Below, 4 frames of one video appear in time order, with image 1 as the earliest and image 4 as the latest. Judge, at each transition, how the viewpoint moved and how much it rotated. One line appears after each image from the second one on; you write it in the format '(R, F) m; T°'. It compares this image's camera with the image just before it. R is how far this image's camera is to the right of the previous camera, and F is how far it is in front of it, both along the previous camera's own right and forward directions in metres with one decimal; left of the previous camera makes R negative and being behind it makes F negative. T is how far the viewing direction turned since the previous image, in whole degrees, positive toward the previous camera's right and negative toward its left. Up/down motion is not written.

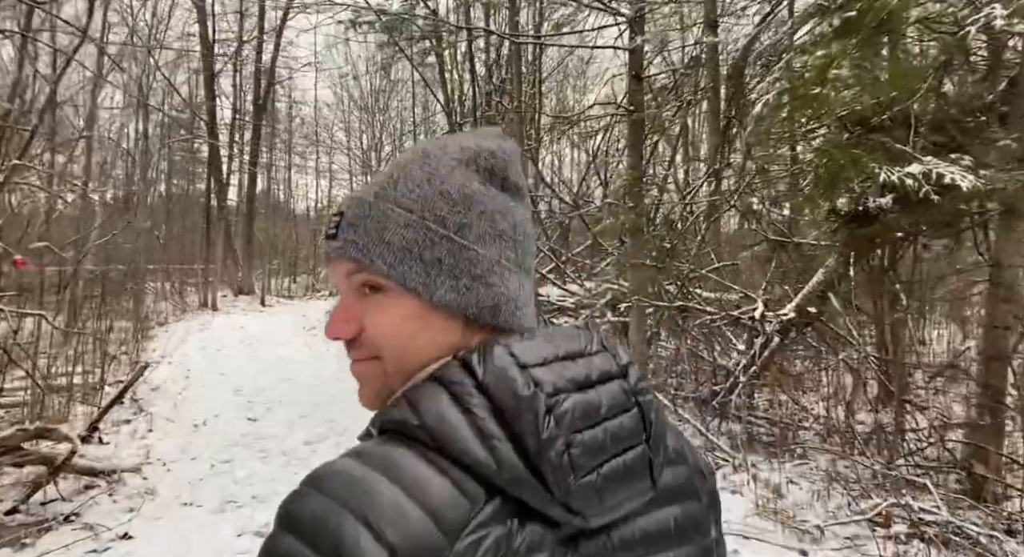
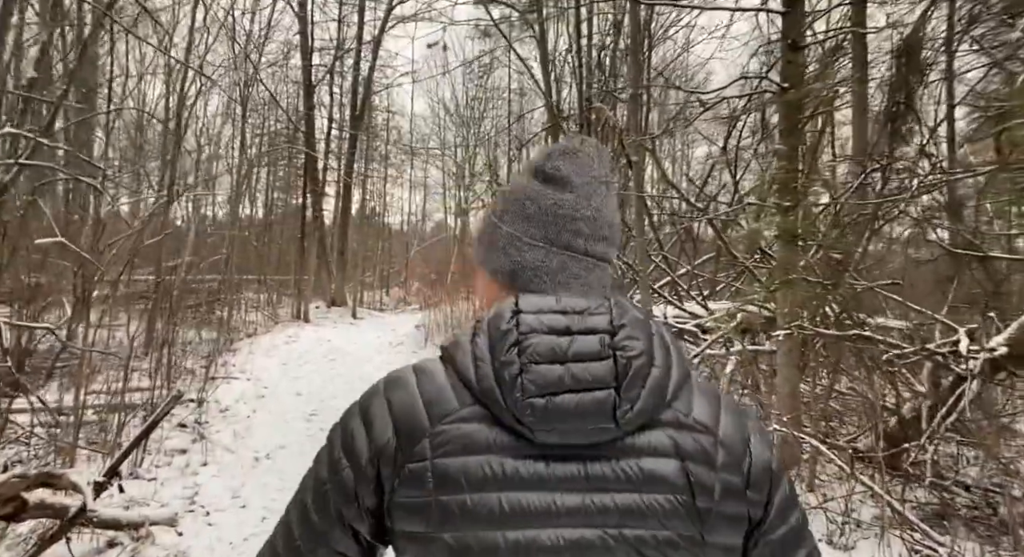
(-0.3, +1.3) m; -8°
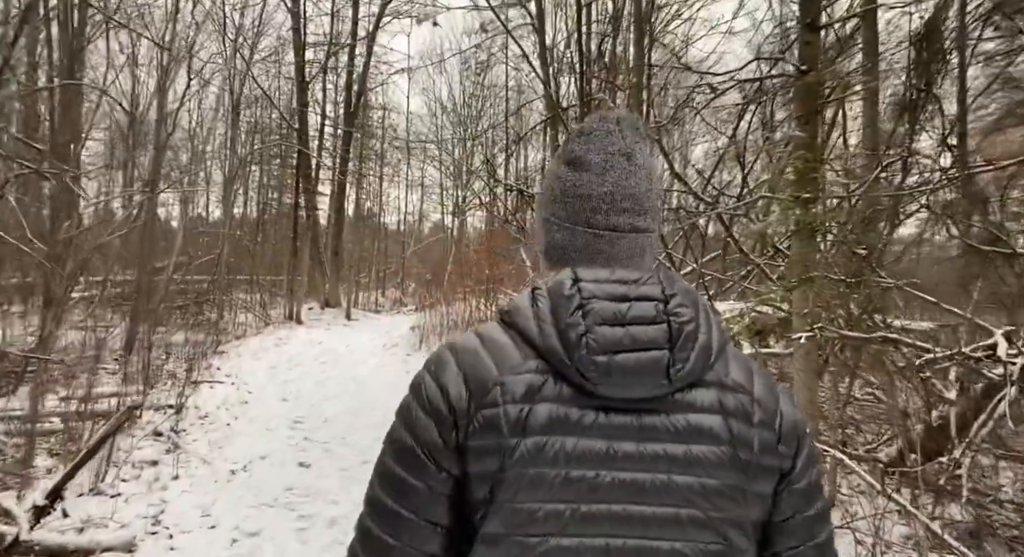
(0.0, +0.4) m; 0°
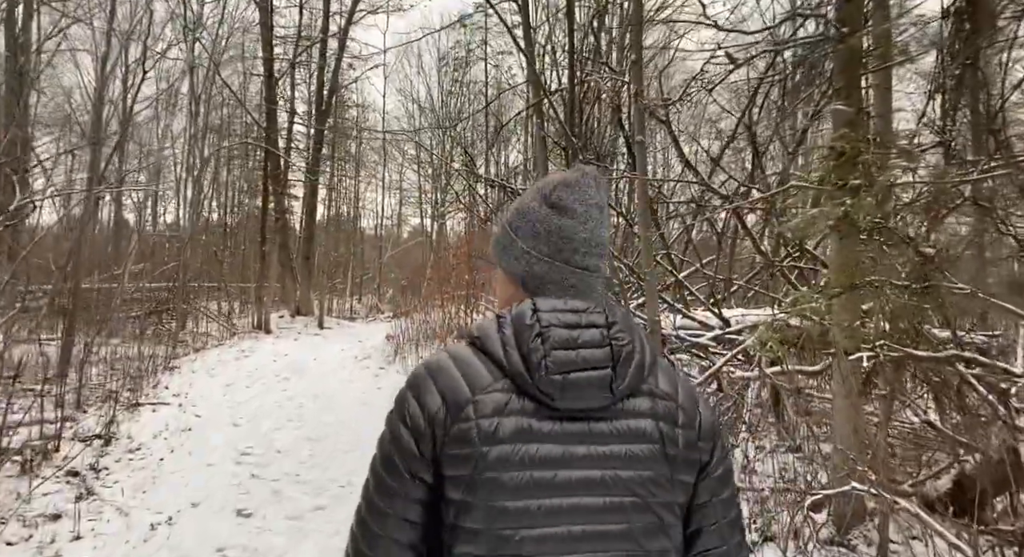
(0.0, +1.0) m; +2°
